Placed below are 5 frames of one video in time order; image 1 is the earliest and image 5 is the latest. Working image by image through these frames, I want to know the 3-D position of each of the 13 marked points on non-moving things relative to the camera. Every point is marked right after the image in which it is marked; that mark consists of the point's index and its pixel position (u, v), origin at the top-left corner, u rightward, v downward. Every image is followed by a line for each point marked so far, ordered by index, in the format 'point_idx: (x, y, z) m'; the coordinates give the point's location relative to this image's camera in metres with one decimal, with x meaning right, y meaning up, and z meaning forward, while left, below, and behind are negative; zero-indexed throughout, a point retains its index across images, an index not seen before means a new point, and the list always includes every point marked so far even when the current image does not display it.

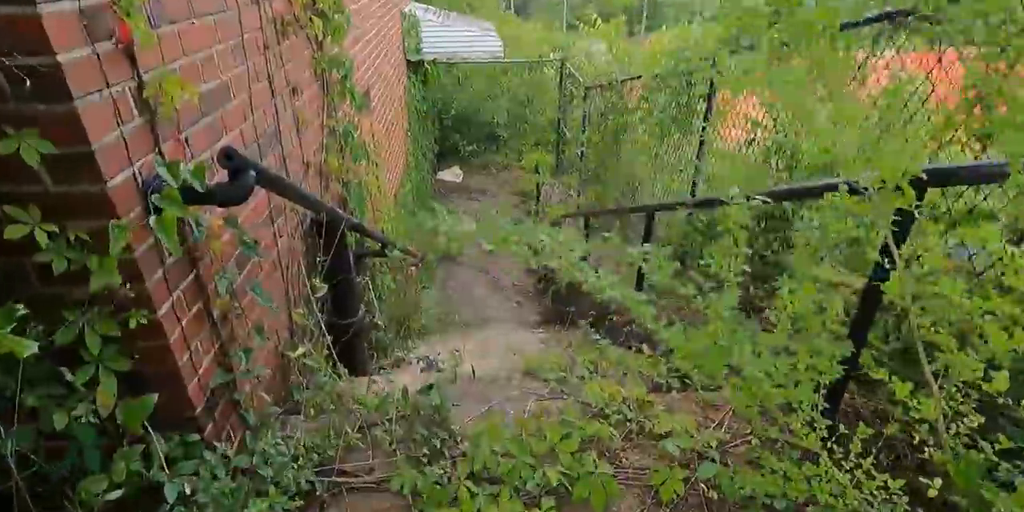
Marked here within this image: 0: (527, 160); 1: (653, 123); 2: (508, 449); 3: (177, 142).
0: (+0.2, +1.5, +8.2) m
1: (+1.2, +1.2, +4.7) m
2: (0.0, -0.6, +1.6) m
3: (-0.8, +0.3, +1.3) m
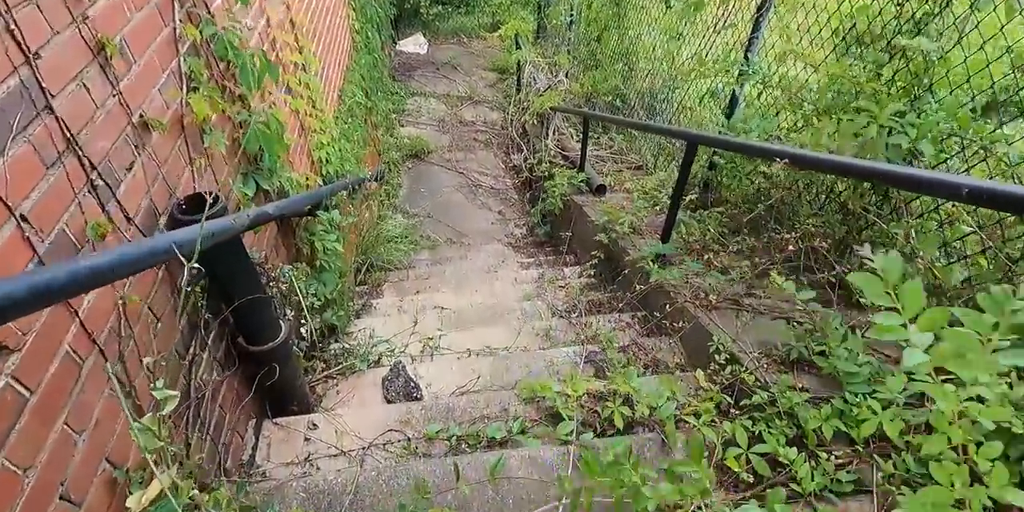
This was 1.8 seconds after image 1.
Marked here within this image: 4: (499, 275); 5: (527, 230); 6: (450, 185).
0: (-0.1, +2.9, +6.8) m
1: (+1.1, +1.7, +3.5) m
2: (0.0, -0.8, +0.9) m
3: (-0.8, -0.1, +0.3) m
4: (-0.1, -0.1, +3.8) m
5: (+0.1, +0.3, +5.1) m
6: (-0.7, +0.8, +5.8) m
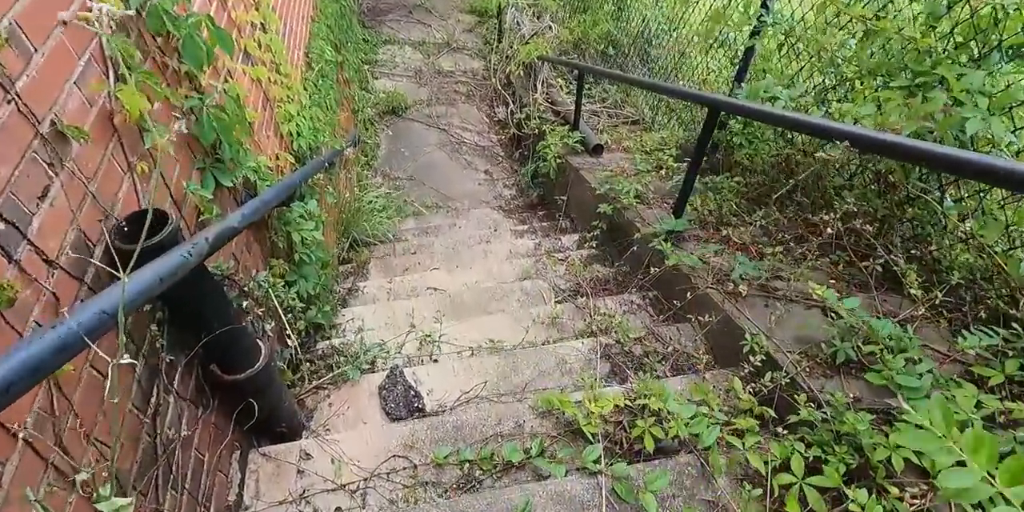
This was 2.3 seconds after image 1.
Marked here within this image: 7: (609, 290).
0: (-0.3, +3.3, +6.2) m
1: (+1.0, +1.9, +3.1) m
2: (+0.1, -0.9, +0.7) m
3: (-0.7, -0.2, +0.1) m
4: (-0.1, +0.1, +3.5) m
5: (0.0, +0.6, +4.8) m
6: (-0.8, +1.1, +5.5) m
7: (+0.5, -0.2, +2.7) m
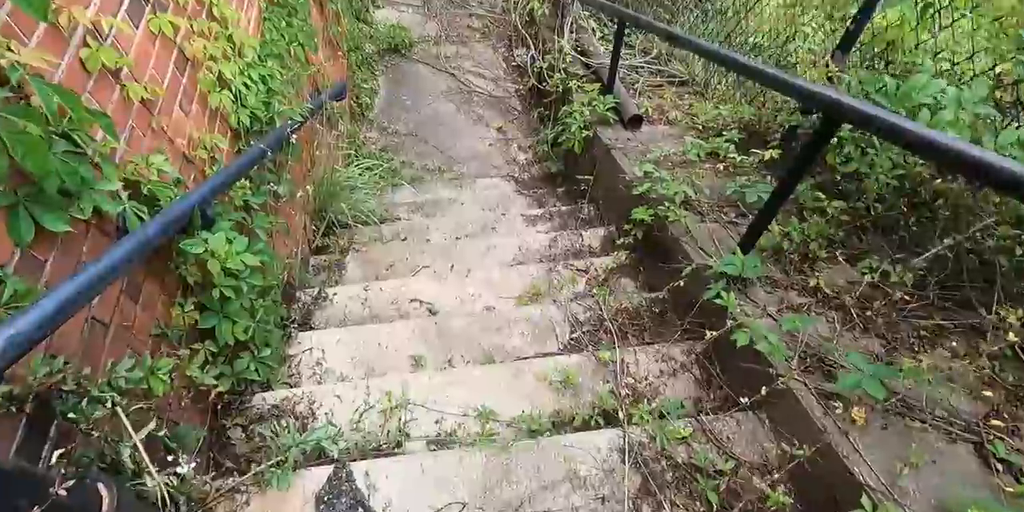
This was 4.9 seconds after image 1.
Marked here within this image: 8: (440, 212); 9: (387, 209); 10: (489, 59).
0: (0.0, +3.7, +5.1) m
1: (+1.1, +1.8, +2.2) m
2: (0.0, -1.2, +0.2) m
3: (-0.8, -0.6, -0.5) m
4: (-0.1, +0.1, +2.9) m
5: (+0.2, +0.8, +4.1) m
6: (-0.6, +1.4, +4.7) m
7: (+0.5, -0.3, +2.1) m
8: (-0.5, +0.3, +3.4) m
9: (-0.8, +0.3, +3.4) m
10: (-0.2, +1.8, +5.0) m
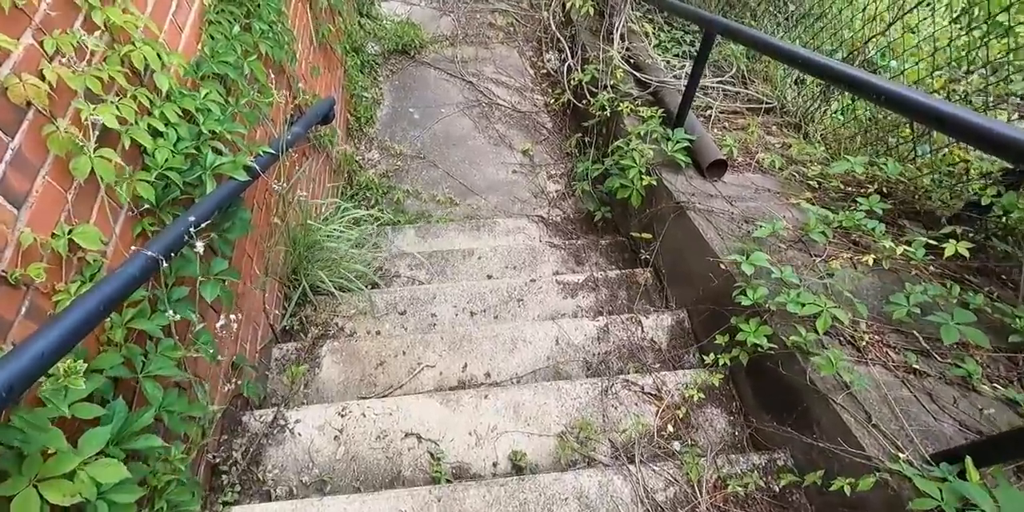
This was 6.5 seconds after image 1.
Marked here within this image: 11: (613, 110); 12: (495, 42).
0: (+0.2, +3.4, +4.3) m
1: (+1.3, +1.4, +1.4) m
2: (+0.1, -1.6, -0.5) m
3: (-0.7, -1.0, -1.2) m
4: (+0.1, -0.3, +2.1) m
5: (+0.3, +0.4, +3.3) m
6: (-0.4, +1.1, +3.9) m
7: (+0.6, -0.7, +1.3) m
8: (-0.3, -0.1, +2.7) m
9: (-0.6, 0.0, +2.6) m
10: (0.0, +1.5, +4.2) m
11: (+0.5, +0.8, +2.9) m
12: (-0.1, +1.7, +4.3) m
